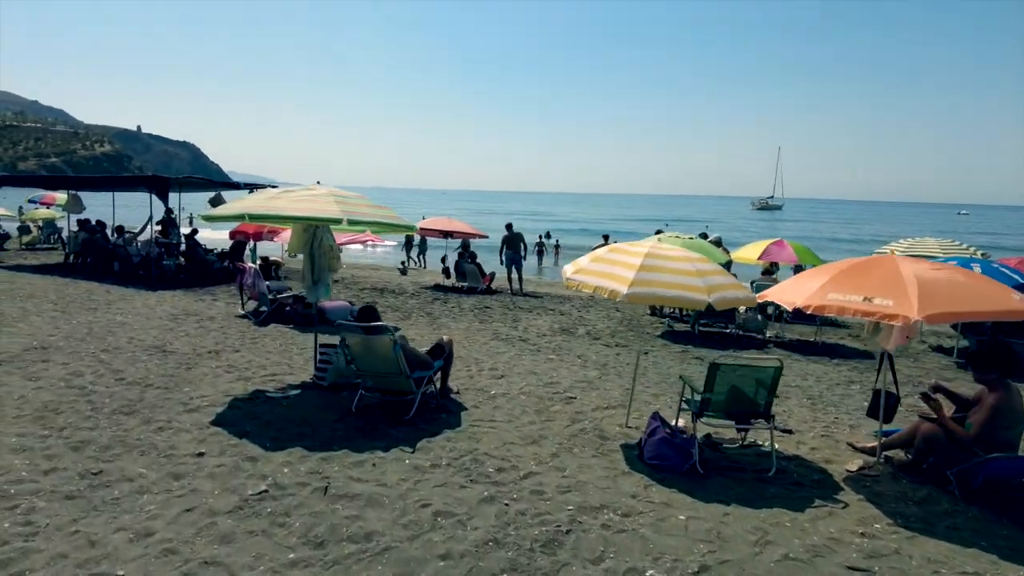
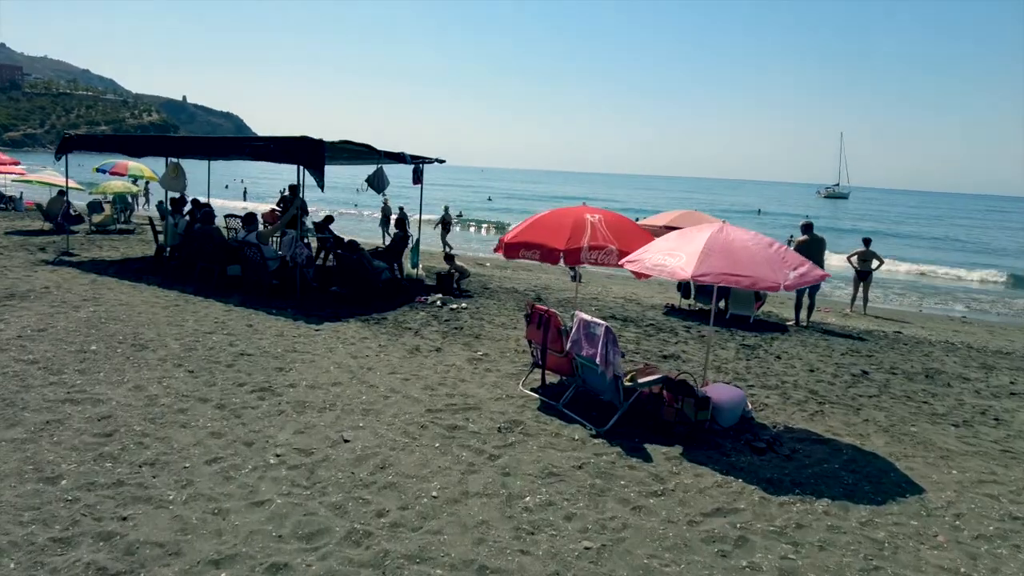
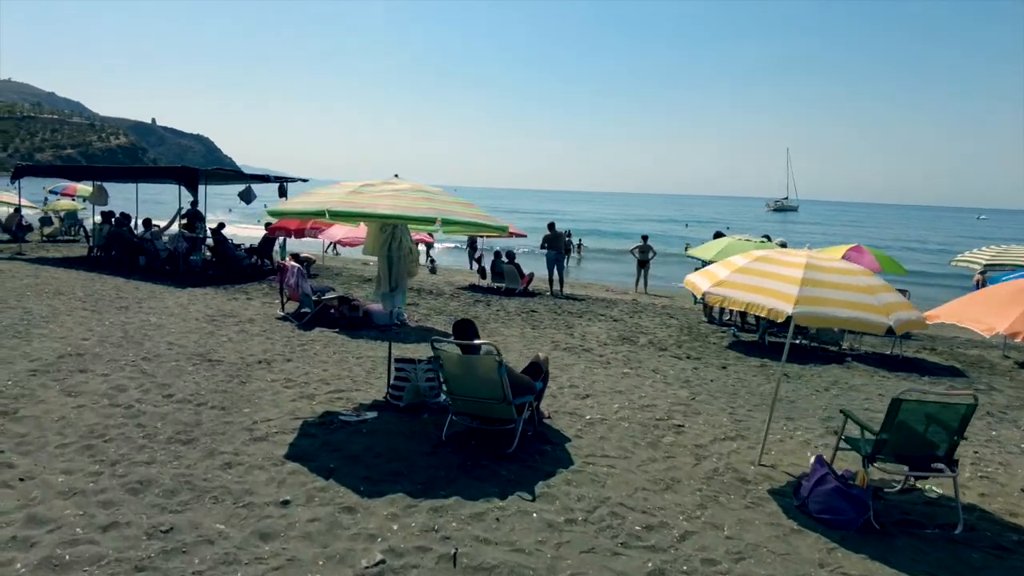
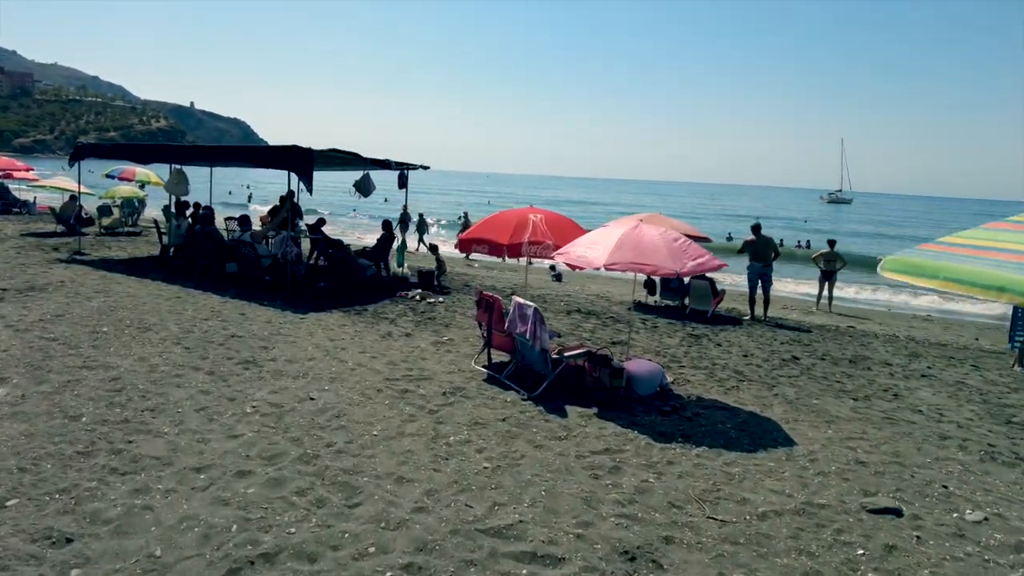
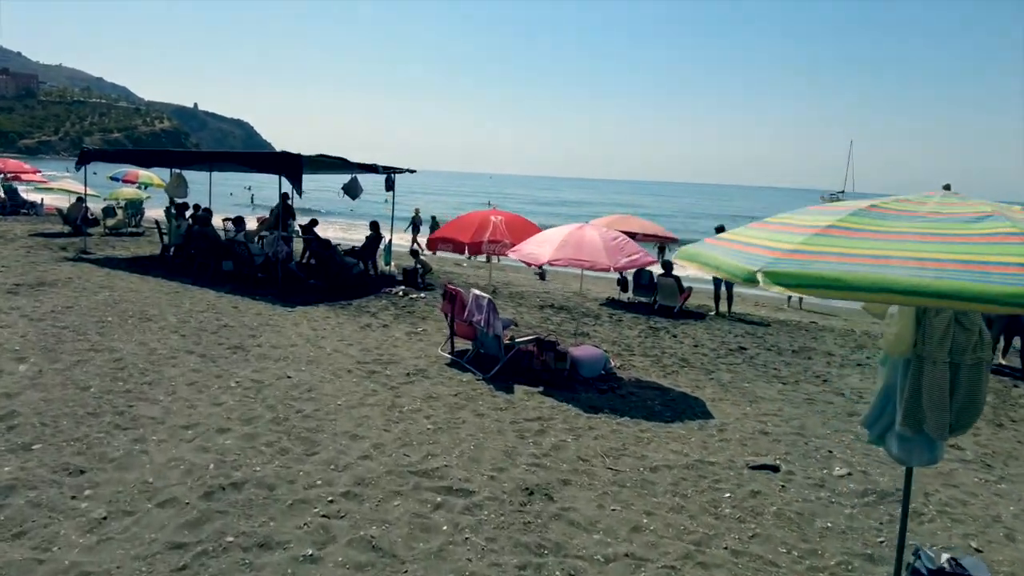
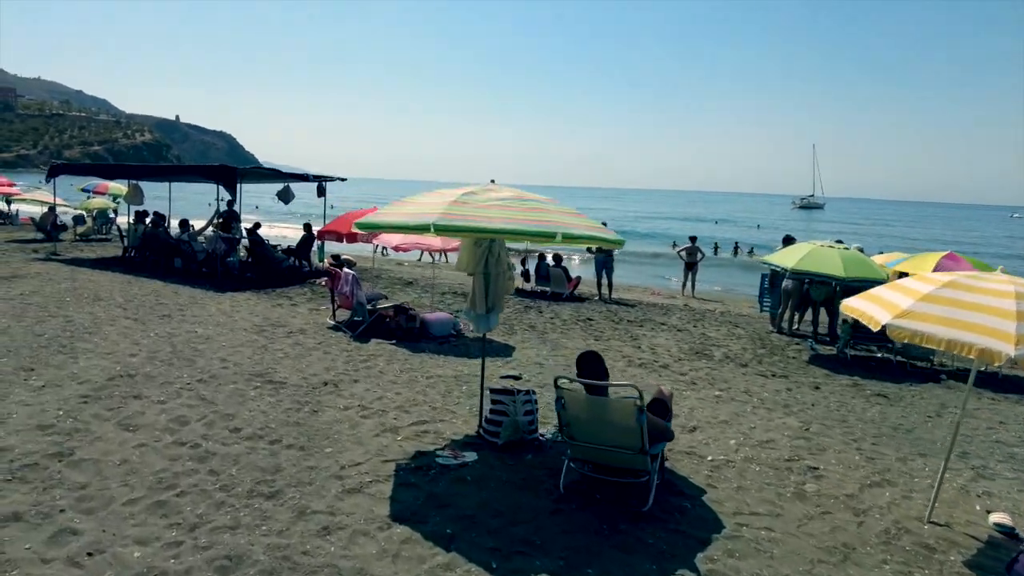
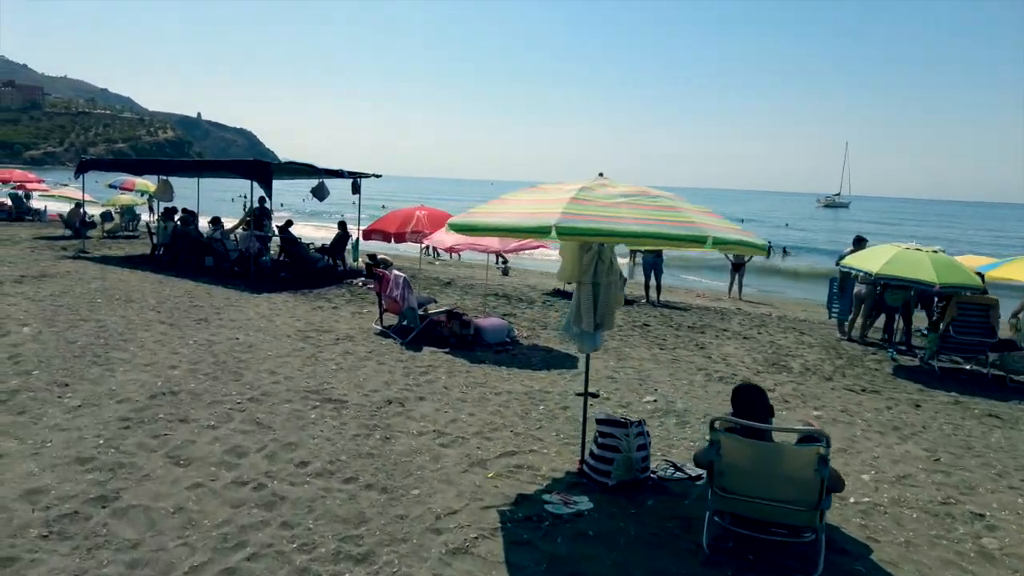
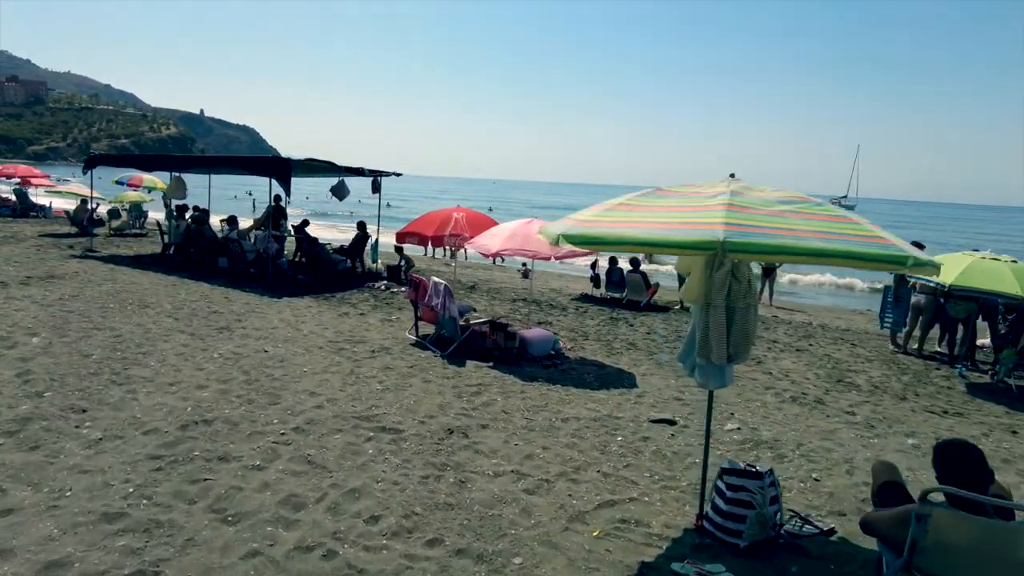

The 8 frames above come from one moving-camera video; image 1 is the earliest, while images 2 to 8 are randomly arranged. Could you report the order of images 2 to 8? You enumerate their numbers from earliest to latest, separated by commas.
3, 6, 7, 8, 5, 4, 2
